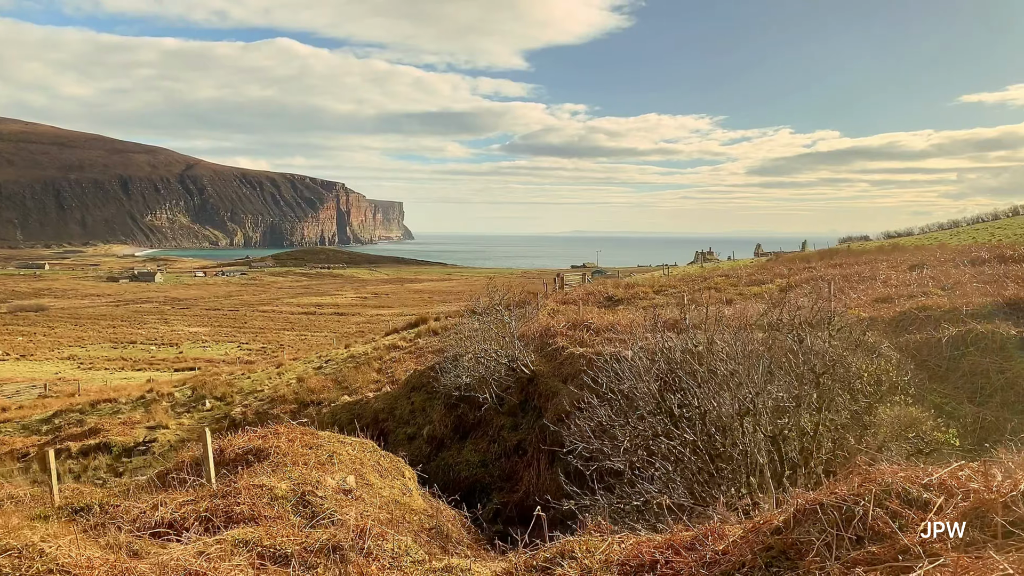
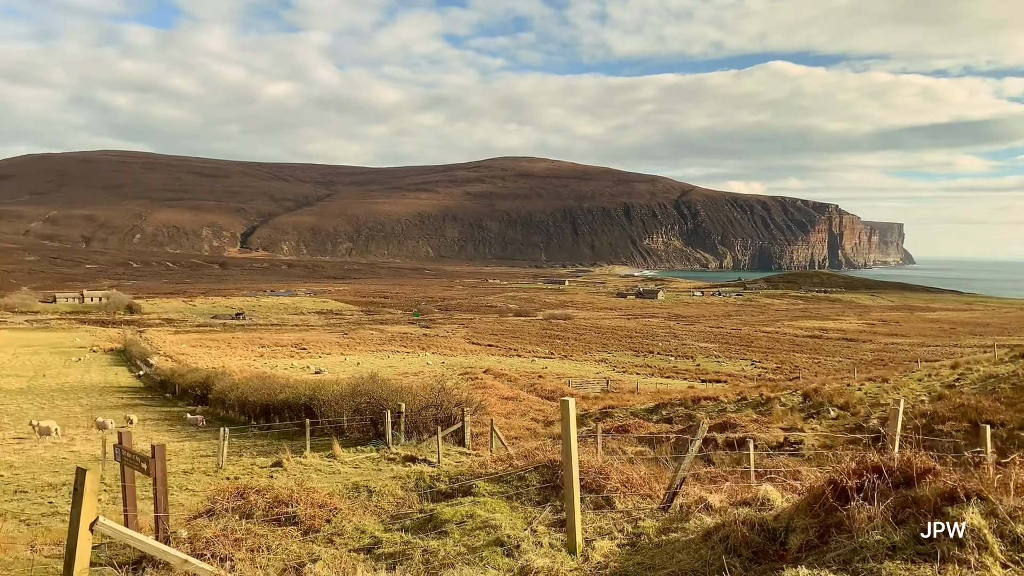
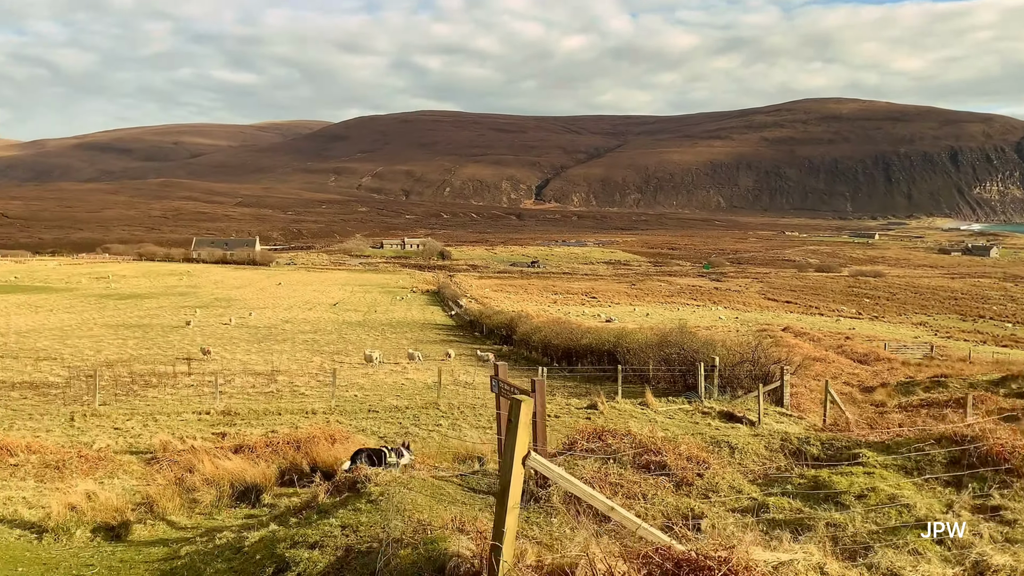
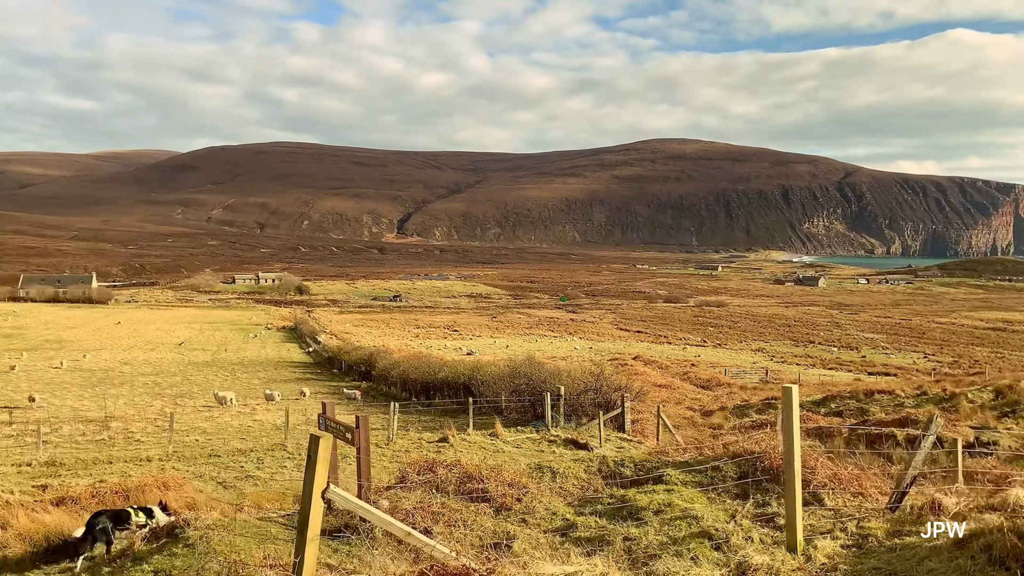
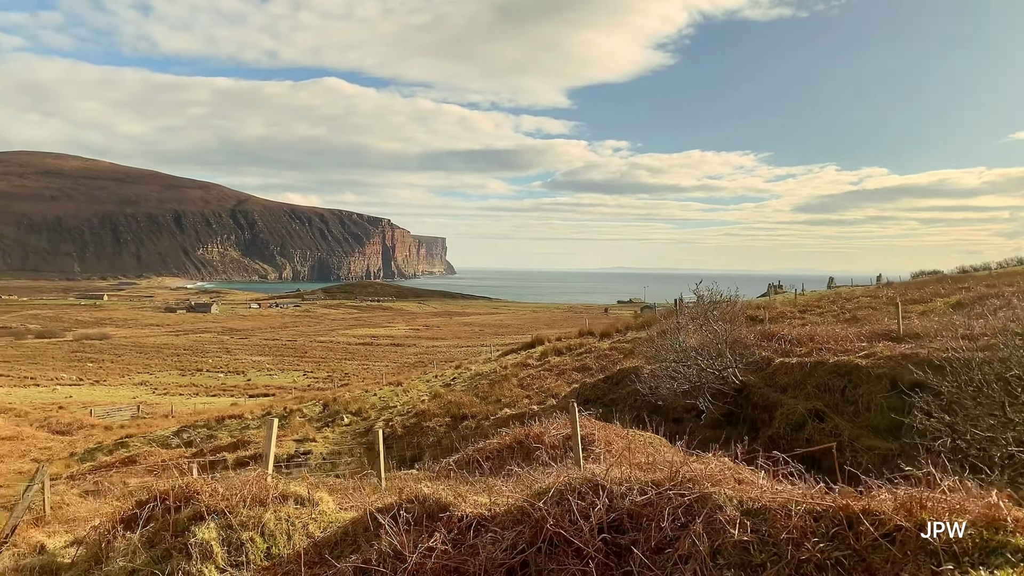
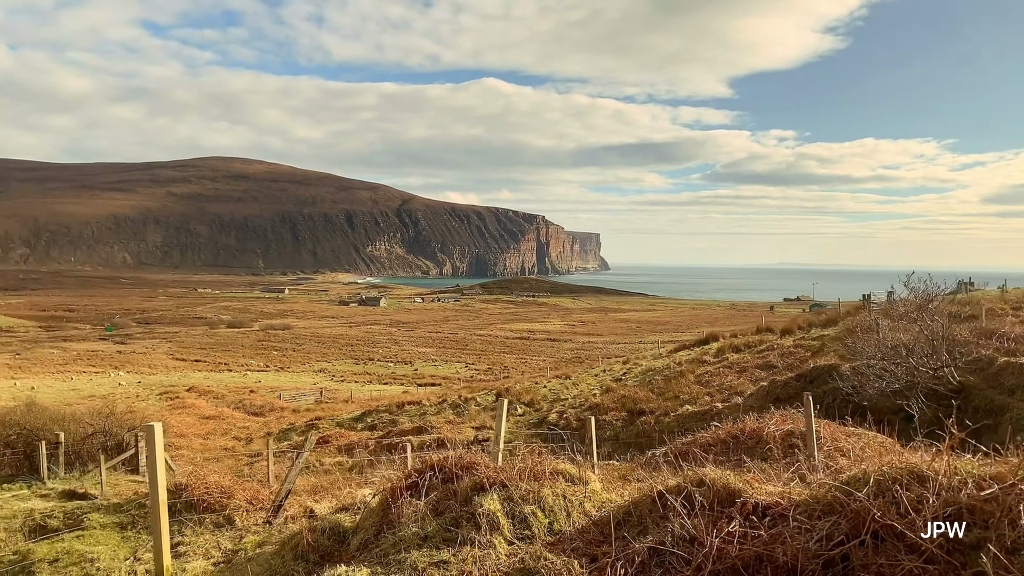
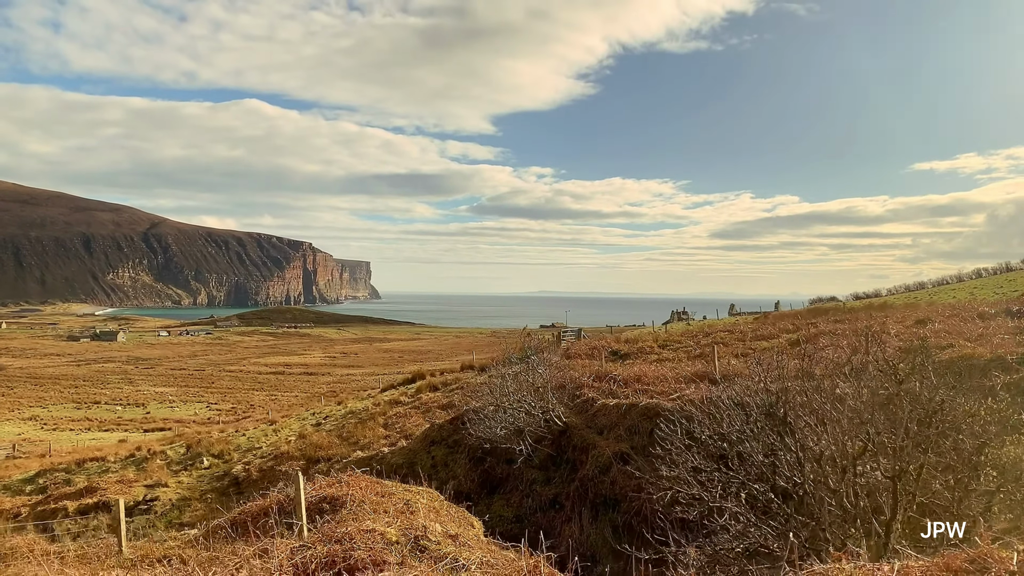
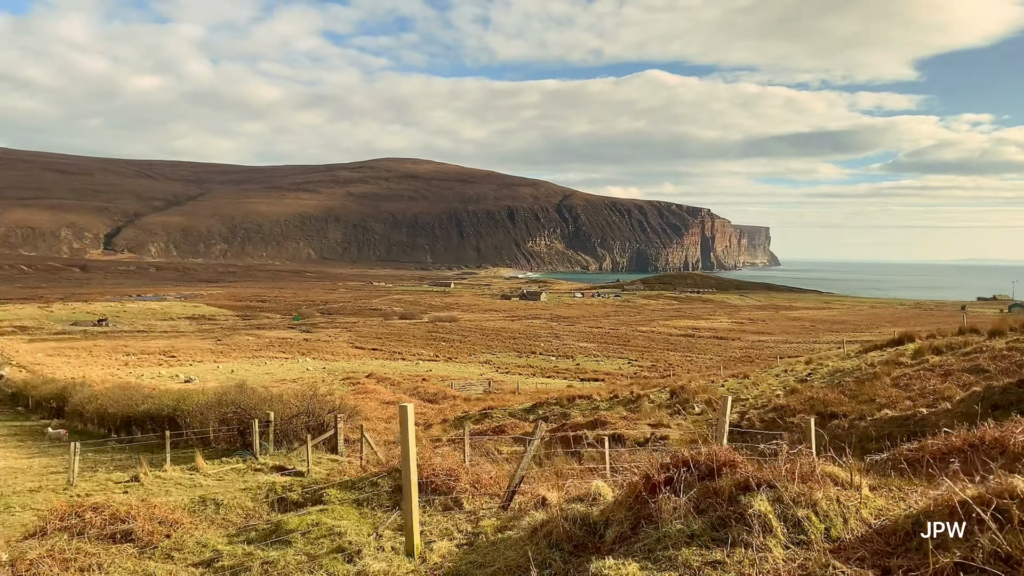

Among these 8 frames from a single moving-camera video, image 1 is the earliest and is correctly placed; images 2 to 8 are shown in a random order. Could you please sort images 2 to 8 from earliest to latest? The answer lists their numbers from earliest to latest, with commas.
7, 5, 6, 8, 2, 4, 3
